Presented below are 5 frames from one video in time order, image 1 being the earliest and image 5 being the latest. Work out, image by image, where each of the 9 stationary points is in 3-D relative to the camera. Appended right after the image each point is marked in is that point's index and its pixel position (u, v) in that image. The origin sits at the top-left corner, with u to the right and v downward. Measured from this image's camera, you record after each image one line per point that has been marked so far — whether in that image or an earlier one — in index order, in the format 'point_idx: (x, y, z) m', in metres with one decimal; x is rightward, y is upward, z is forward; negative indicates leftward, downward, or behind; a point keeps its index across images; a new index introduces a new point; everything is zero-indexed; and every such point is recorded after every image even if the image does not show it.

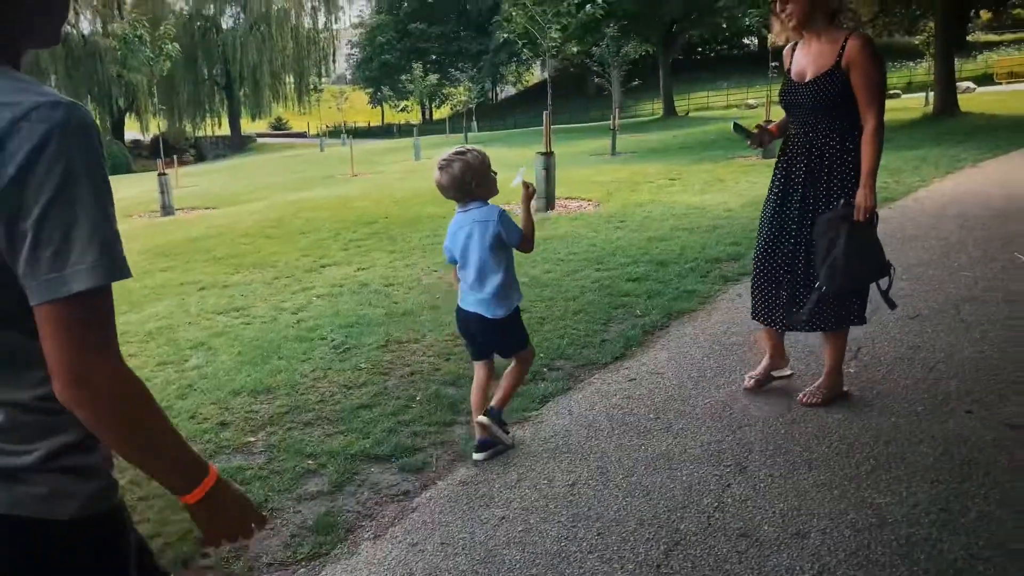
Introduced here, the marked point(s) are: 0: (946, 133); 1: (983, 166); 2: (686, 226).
0: (+7.3, +2.6, +14.6) m
1: (+5.5, +1.4, +10.2) m
2: (+1.4, +0.5, +7.0) m
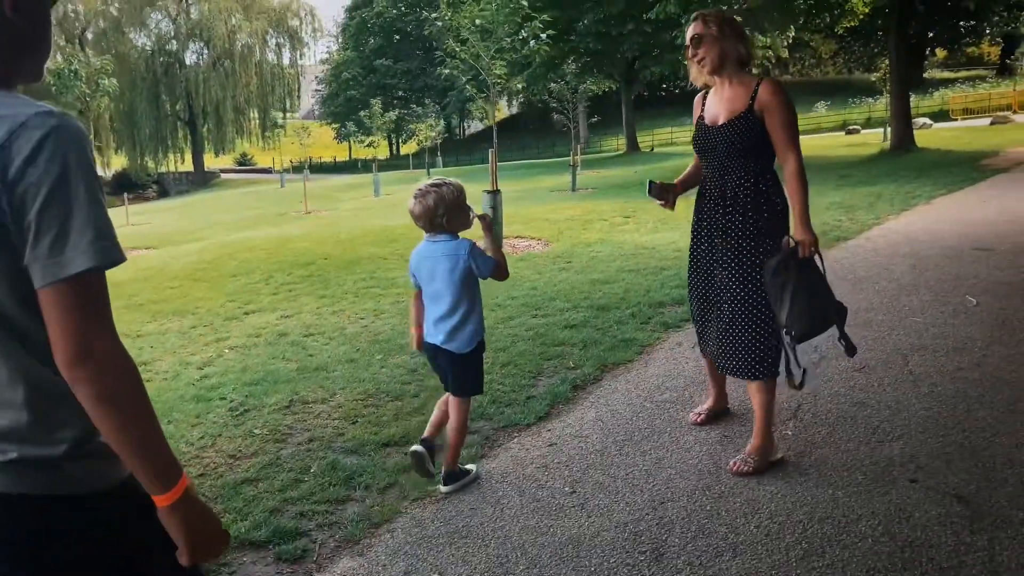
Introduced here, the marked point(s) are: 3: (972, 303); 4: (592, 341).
0: (+6.6, +2.0, +14.7) m
1: (+4.9, +1.0, +10.1) m
2: (+0.9, +0.2, +6.8) m
3: (+2.7, -0.1, +5.1) m
4: (+0.4, -0.3, +4.6) m
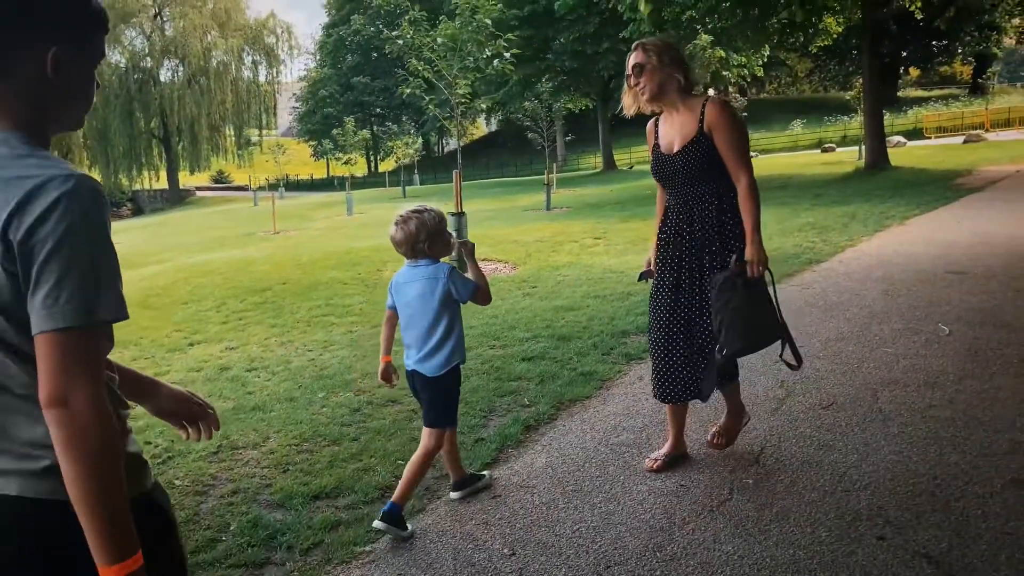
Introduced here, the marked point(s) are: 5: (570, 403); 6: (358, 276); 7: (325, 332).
0: (+6.1, +1.7, +14.6) m
1: (+4.6, +0.7, +10.0) m
2: (+0.7, 0.0, +6.6) m
3: (+2.4, -0.3, +4.9) m
4: (+0.2, -0.4, +4.4) m
5: (+0.3, -0.5, +4.0) m
6: (-1.4, +0.1, +7.6) m
7: (-1.2, -0.3, +5.4) m
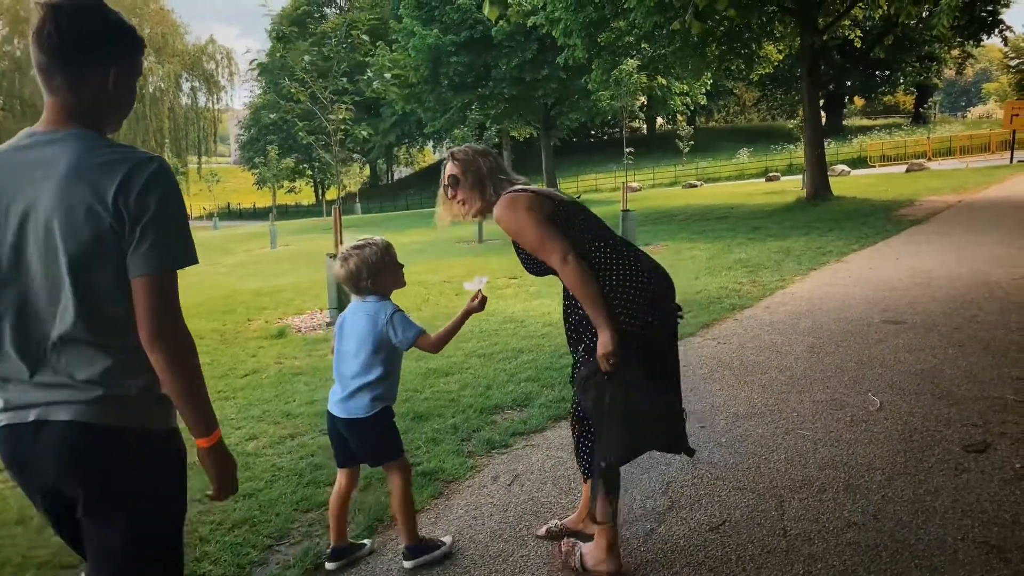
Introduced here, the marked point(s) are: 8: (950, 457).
0: (+4.9, +1.1, +14.0) m
1: (+3.6, +0.3, +9.3) m
2: (-0.2, -0.4, +5.7) m
3: (+1.7, -0.6, +4.1) m
4: (-0.5, -0.7, +3.5) m
5: (-0.4, -0.8, +3.0) m
6: (-2.2, -0.3, +6.6) m
7: (-1.9, -0.6, +4.4) m
8: (+1.7, -0.7, +3.4) m
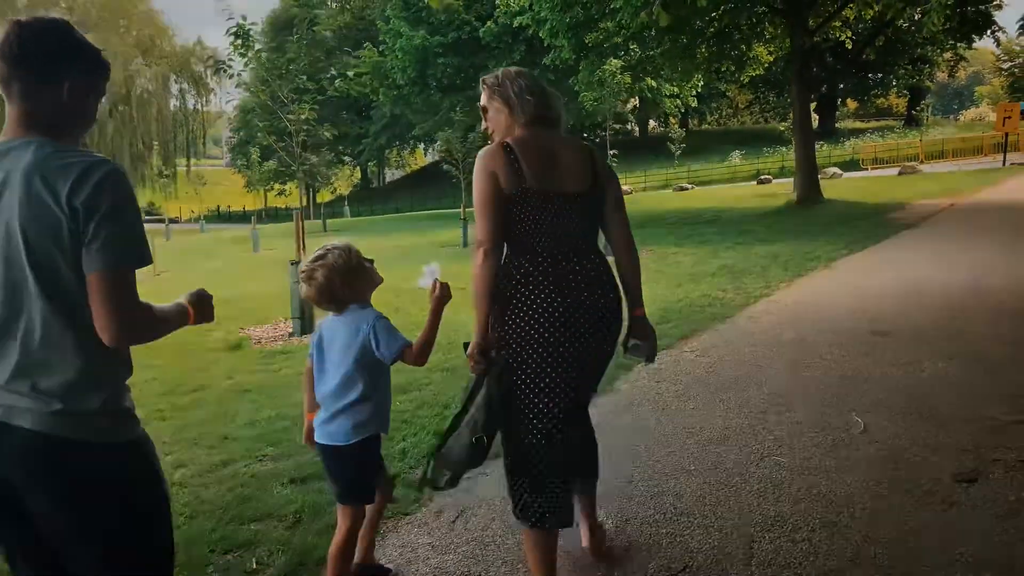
0: (+4.7, +1.0, +13.7) m
1: (+3.3, +0.2, +9.0) m
2: (-0.4, -0.5, +5.3) m
3: (+1.5, -0.6, +3.8) m
4: (-0.7, -0.8, +3.2) m
5: (-0.6, -0.9, +2.7) m
6: (-2.4, -0.4, +6.3) m
7: (-2.1, -0.7, +4.1) m
8: (+1.5, -0.7, +3.1) m
